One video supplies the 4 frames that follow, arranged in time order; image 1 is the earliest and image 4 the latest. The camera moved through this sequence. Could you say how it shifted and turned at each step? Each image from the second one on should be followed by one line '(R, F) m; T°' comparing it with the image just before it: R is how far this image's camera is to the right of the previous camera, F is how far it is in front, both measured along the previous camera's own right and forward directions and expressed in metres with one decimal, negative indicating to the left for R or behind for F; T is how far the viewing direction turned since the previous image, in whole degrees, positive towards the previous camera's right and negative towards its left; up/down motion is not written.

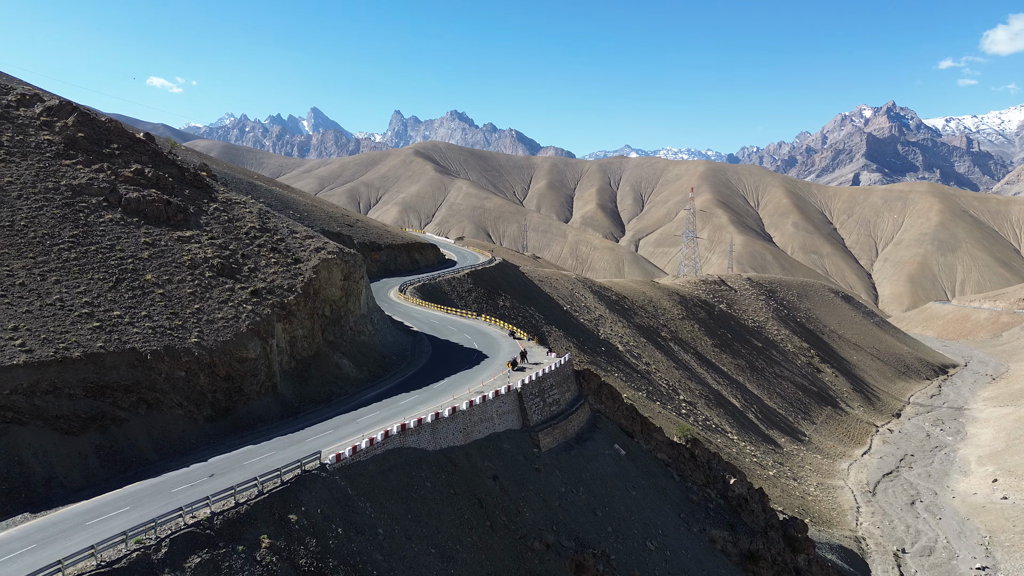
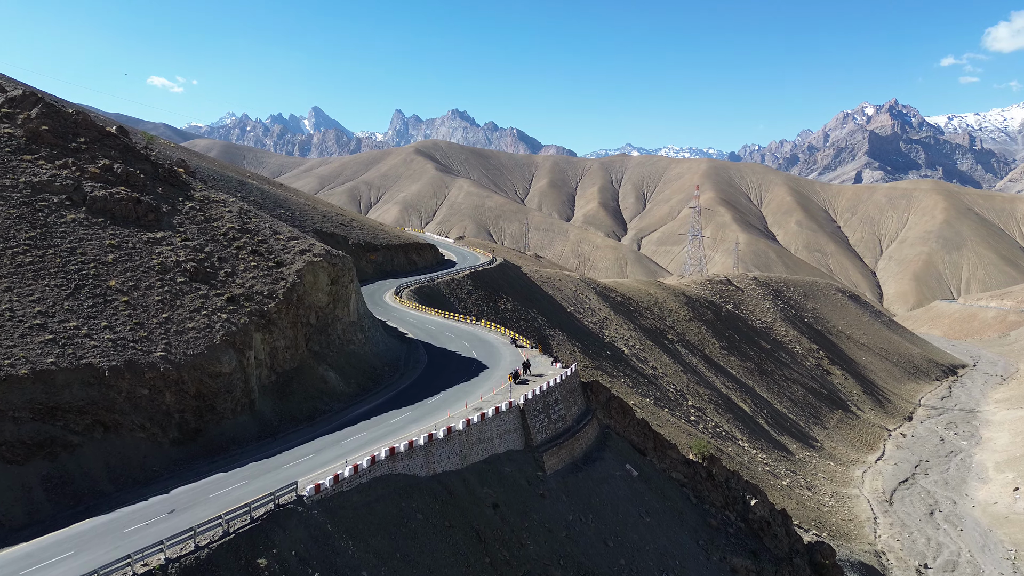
(0.0, +2.0) m; 0°
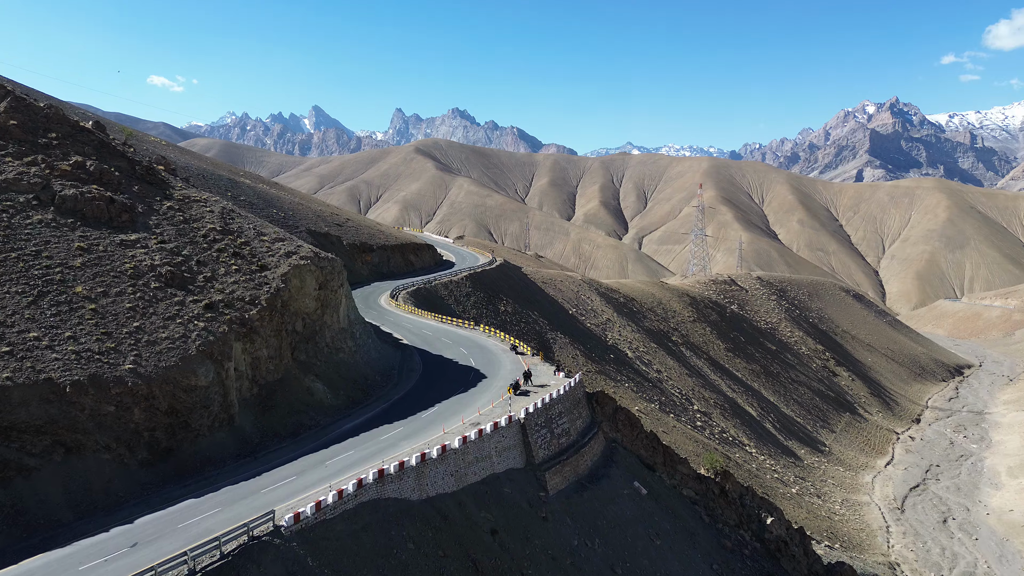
(0.0, +1.4) m; 0°
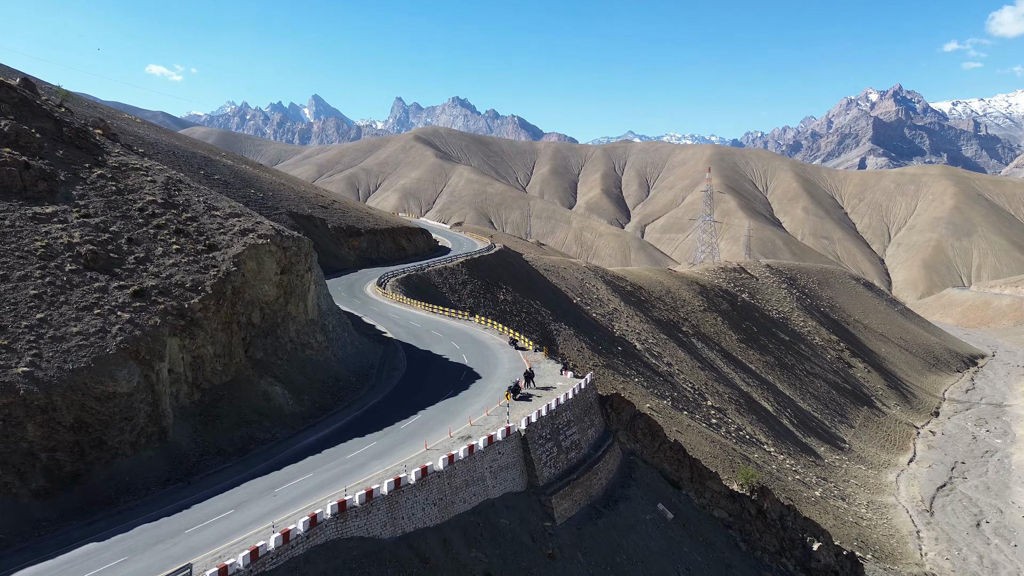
(+0.1, +3.5) m; 0°
